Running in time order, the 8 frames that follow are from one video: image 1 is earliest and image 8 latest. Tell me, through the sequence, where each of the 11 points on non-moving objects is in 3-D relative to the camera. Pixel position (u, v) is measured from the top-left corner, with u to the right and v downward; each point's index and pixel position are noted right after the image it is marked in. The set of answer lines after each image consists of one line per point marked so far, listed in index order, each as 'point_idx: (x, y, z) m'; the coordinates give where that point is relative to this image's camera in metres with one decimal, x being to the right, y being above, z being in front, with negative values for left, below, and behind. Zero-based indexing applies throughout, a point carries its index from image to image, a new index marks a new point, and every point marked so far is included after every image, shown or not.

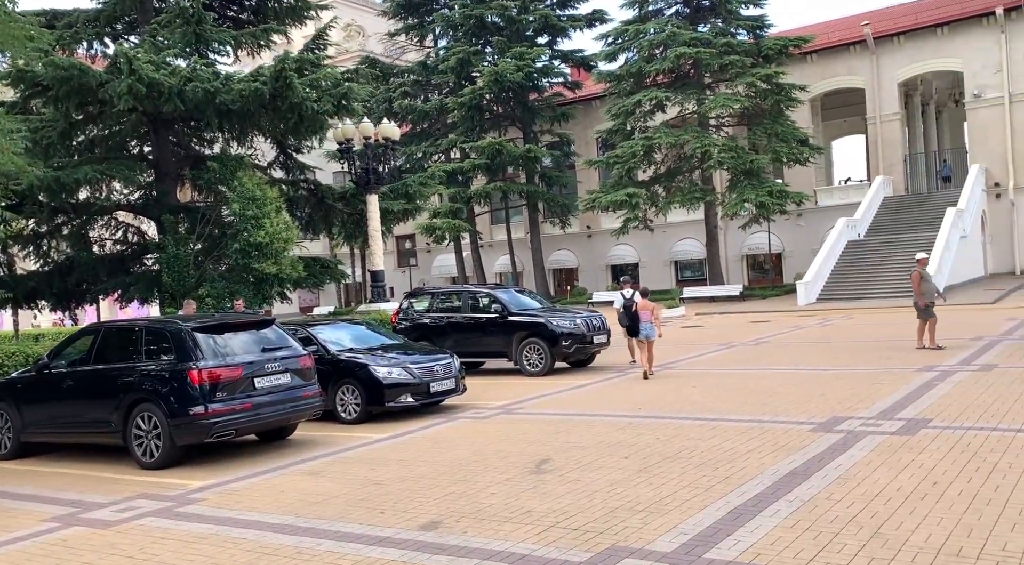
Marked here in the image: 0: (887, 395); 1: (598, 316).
0: (+4.4, -1.3, +10.3) m
1: (+1.5, -0.6, +15.7) m
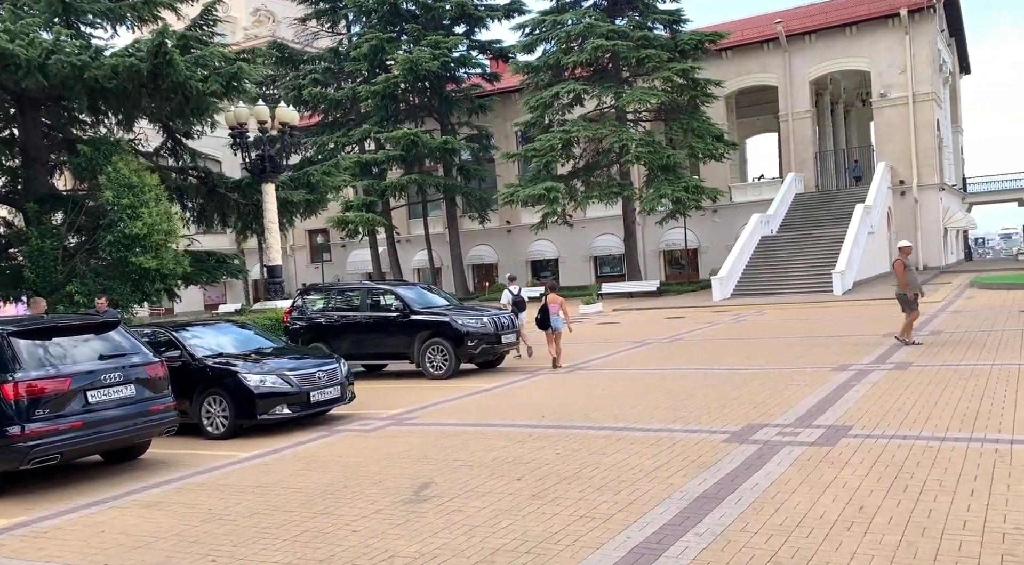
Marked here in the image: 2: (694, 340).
0: (+3.2, -1.3, +9.7) m
1: (-0.1, -0.5, +14.8) m
2: (+3.8, -1.2, +18.3) m
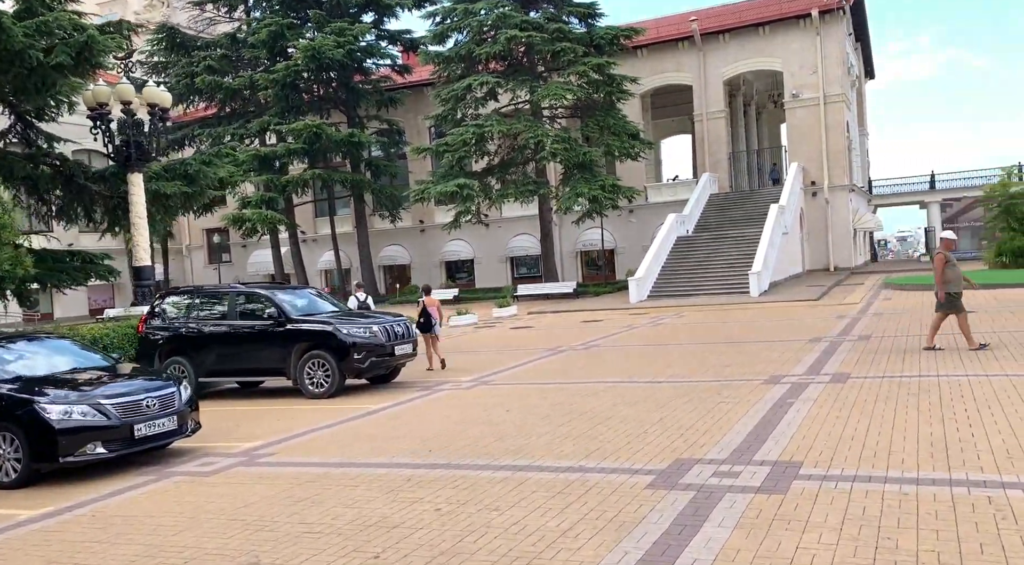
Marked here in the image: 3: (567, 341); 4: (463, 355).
0: (+2.1, -1.3, +8.3) m
1: (-1.6, -0.5, +13.1) m
2: (+1.9, -1.2, +16.9) m
3: (+1.2, -1.2, +19.0) m
4: (-1.0, -1.5, +18.0) m
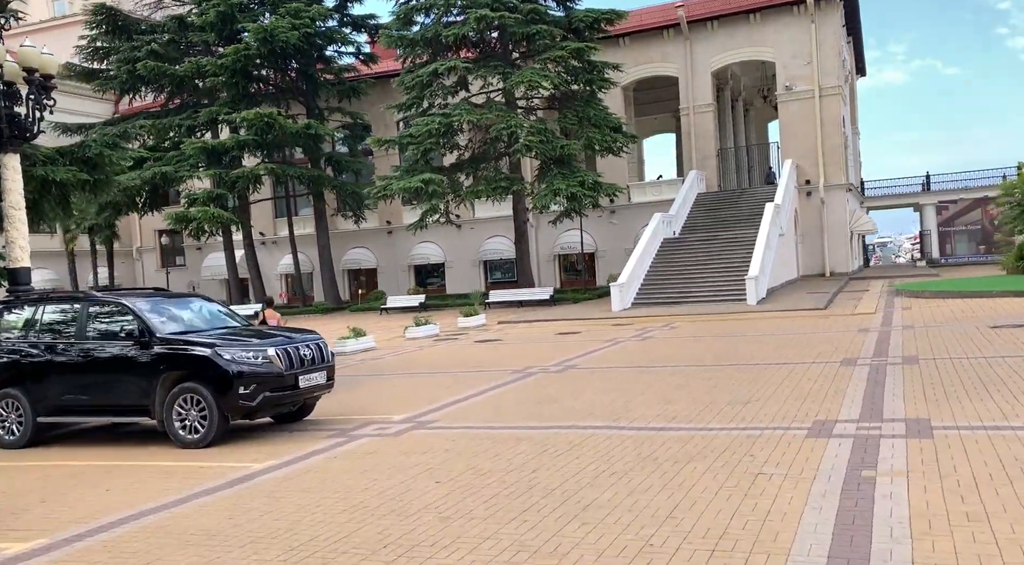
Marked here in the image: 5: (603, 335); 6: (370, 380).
0: (+1.7, -1.3, +5.2) m
1: (-2.2, -0.6, +9.9) m
2: (+1.3, -1.3, +13.8) m
3: (+0.5, -1.3, +15.8) m
4: (-1.7, -1.6, +14.8) m
5: (+1.9, -1.1, +18.9) m
6: (-2.4, -1.7, +15.0) m
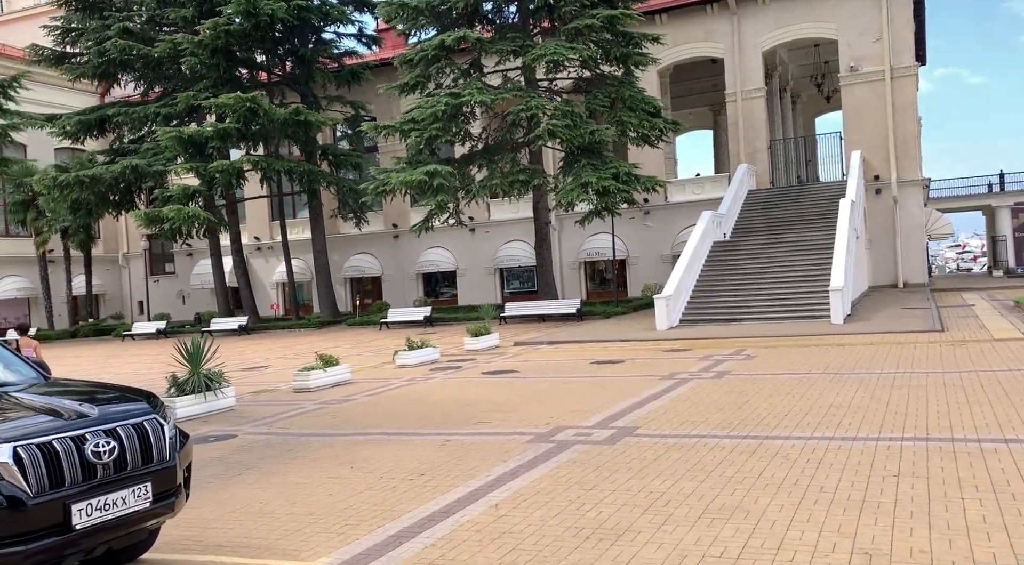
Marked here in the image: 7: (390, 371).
0: (+1.7, -1.4, +0.1) m
1: (-2.1, -0.7, +4.9) m
2: (+1.5, -1.5, +8.7) m
3: (+0.7, -1.5, +10.7) m
4: (-1.4, -1.7, +9.8) m
5: (+2.2, -1.3, +13.8) m
6: (-2.2, -1.8, +10.0) m
7: (-2.4, -1.7, +17.2) m
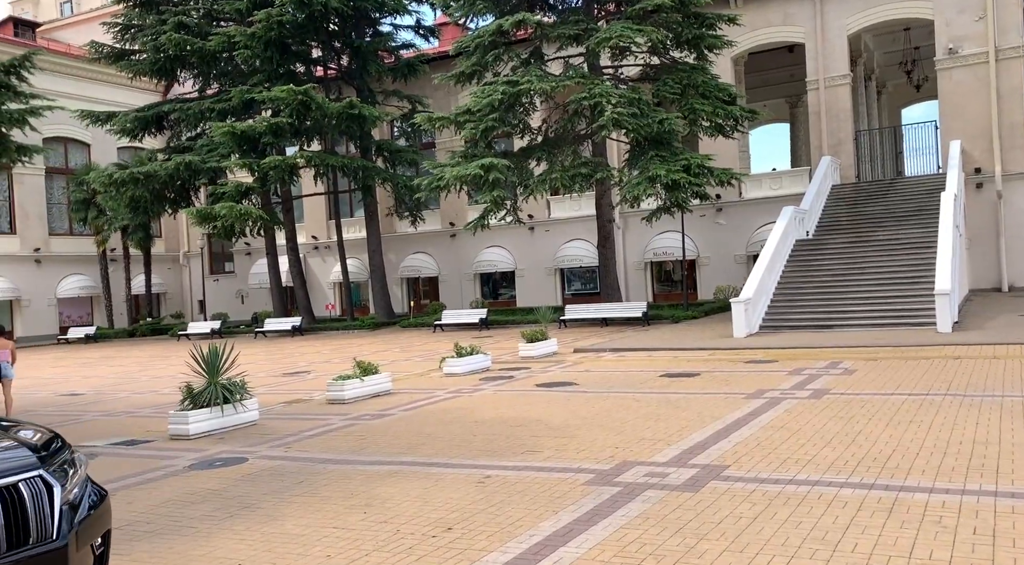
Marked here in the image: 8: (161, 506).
0: (+1.5, -1.4, -1.8) m
1: (-1.9, -0.7, +3.2) m
2: (+1.9, -1.5, +6.7) m
3: (+1.3, -1.5, +8.9) m
4: (-0.9, -1.7, +8.1) m
5: (+3.0, -1.3, +11.8) m
6: (-1.6, -1.8, +8.3) m
7: (-1.3, -1.7, +15.5) m
8: (-3.0, -1.9, +7.6) m
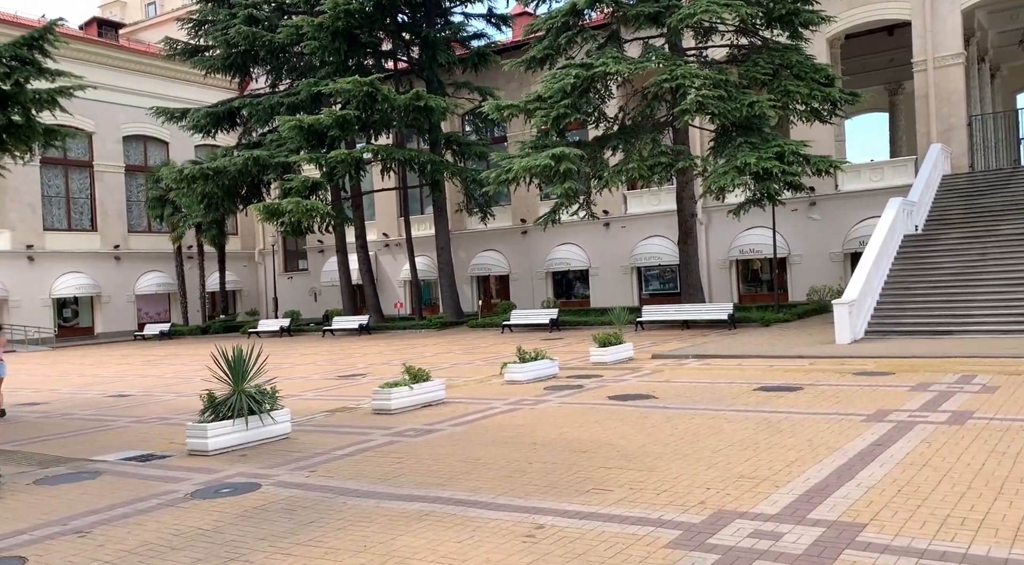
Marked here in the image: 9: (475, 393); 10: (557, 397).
0: (+1.1, -1.3, -3.7) m
1: (-1.9, -0.6, +1.6) m
2: (+2.2, -1.4, +4.8) m
3: (+1.8, -1.5, +7.0) m
4: (-0.5, -1.7, +6.4) m
5: (+3.8, -1.3, +9.8) m
6: (-1.2, -1.8, +6.7) m
7: (-0.3, -1.6, +13.9) m
8: (-2.6, -1.9, +6.1) m
9: (-0.6, -1.7, +13.5) m
10: (+0.6, -1.6, +12.5) m
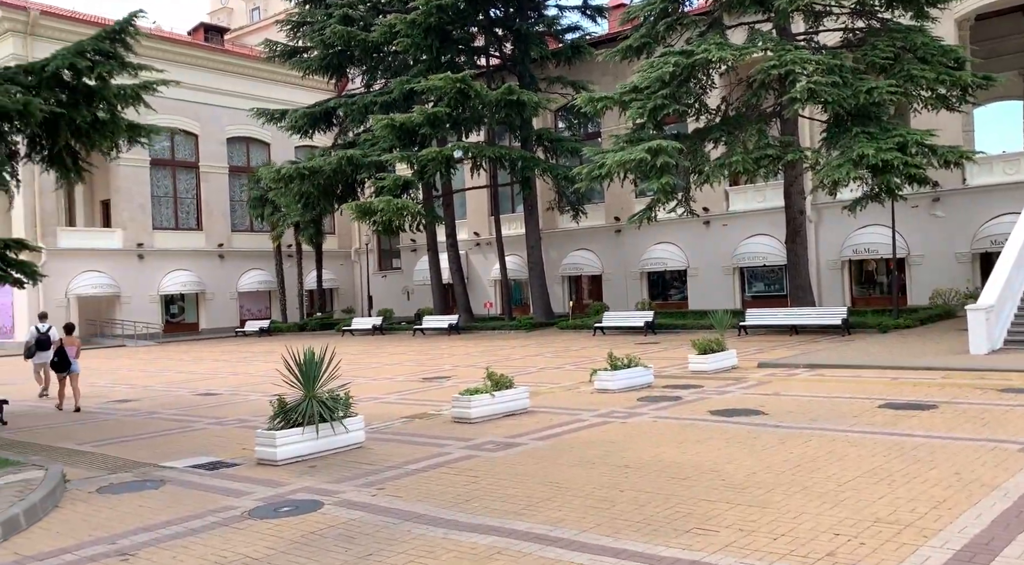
0: (+0.5, -1.4, -4.7) m
1: (-1.9, -0.6, +0.9) m
2: (+2.5, -1.5, +3.7) m
3: (+2.4, -1.5, +5.8) m
4: (0.0, -1.7, +5.5) m
5: (+4.6, -1.4, +8.4) m
6: (-0.6, -1.8, +5.9) m
7: (+1.1, -1.7, +12.9) m
8: (-2.1, -1.9, +5.5) m
9: (+0.7, -1.7, +12.6) m
10: (+1.8, -1.6, +11.4) m
